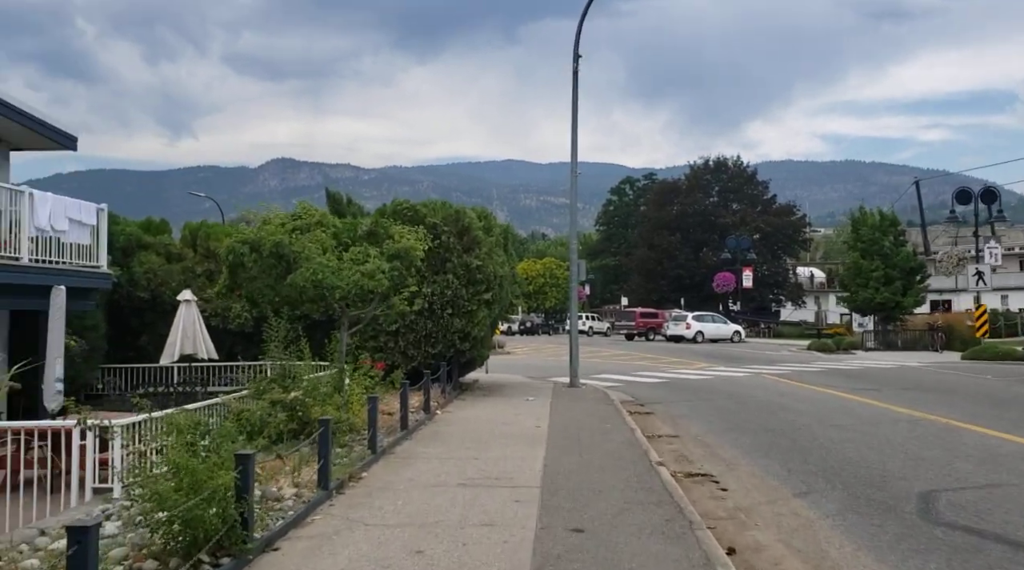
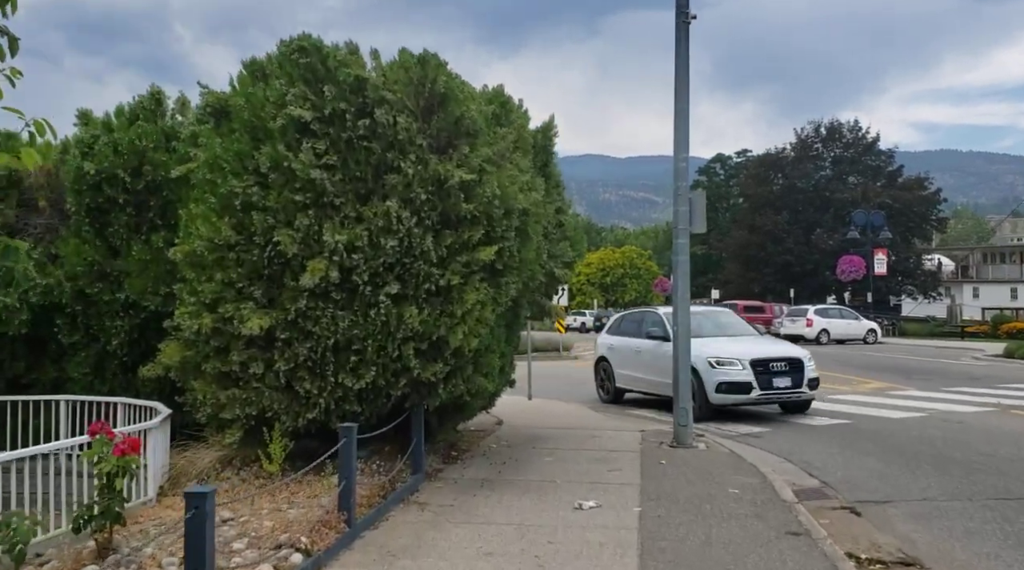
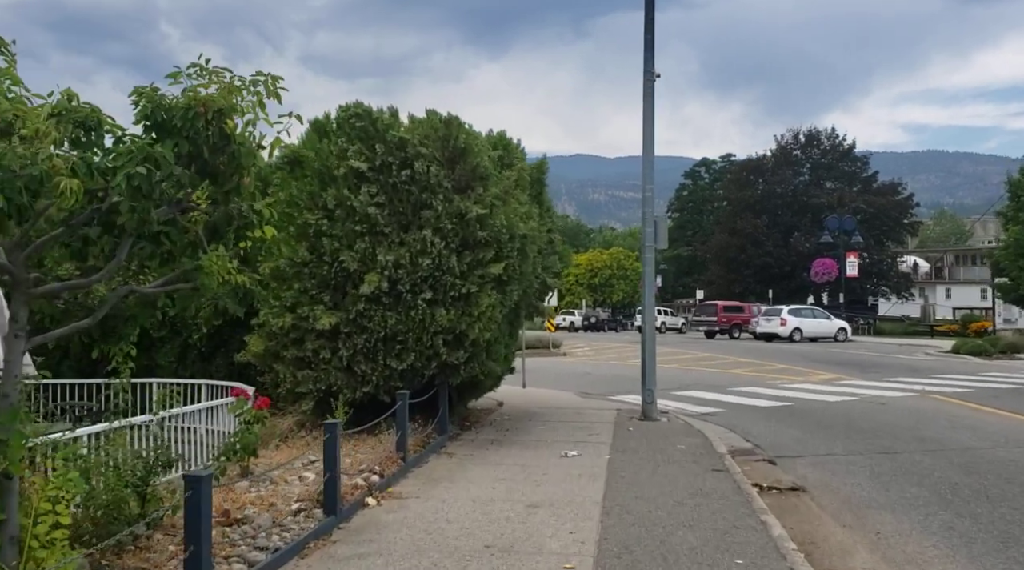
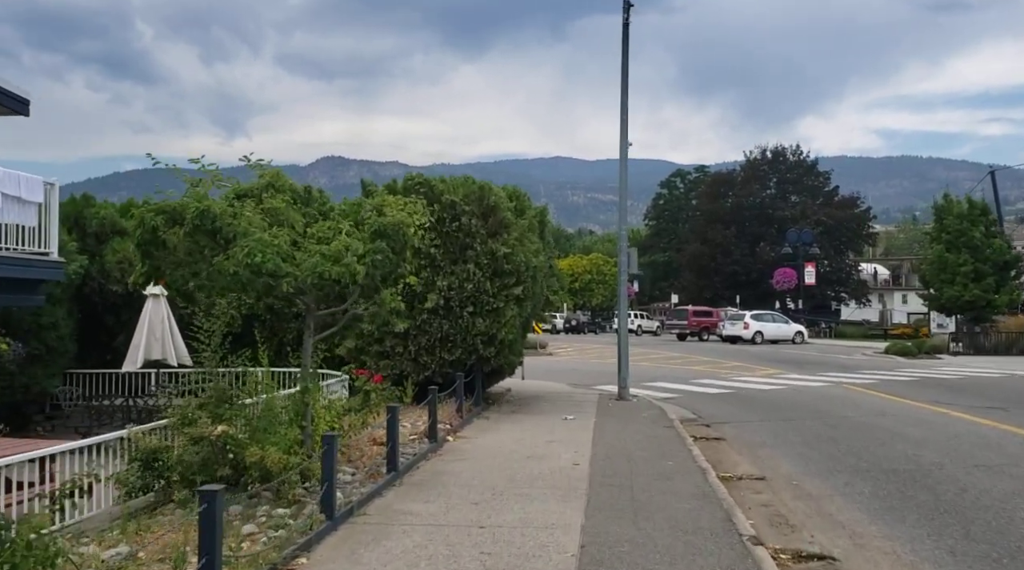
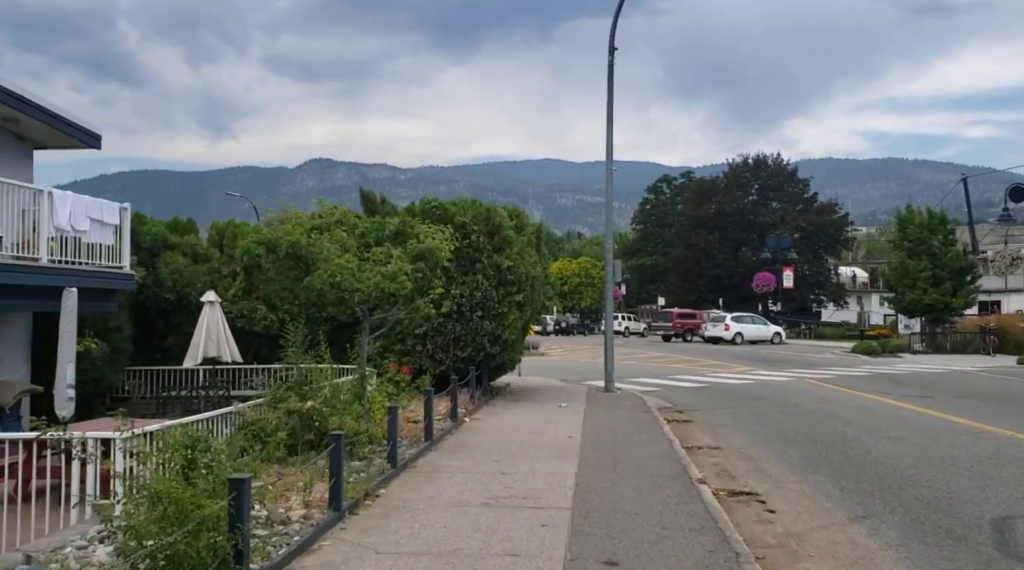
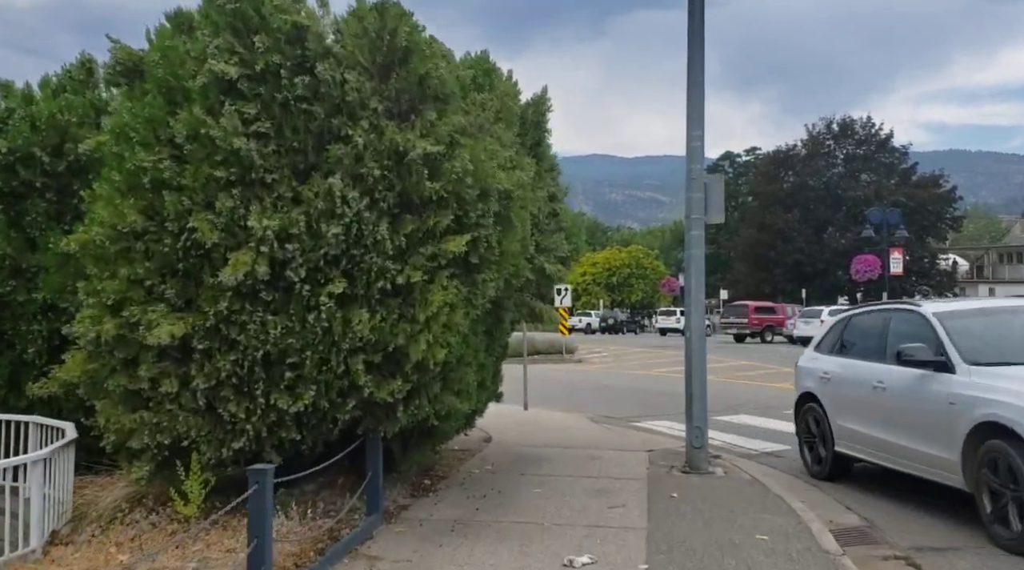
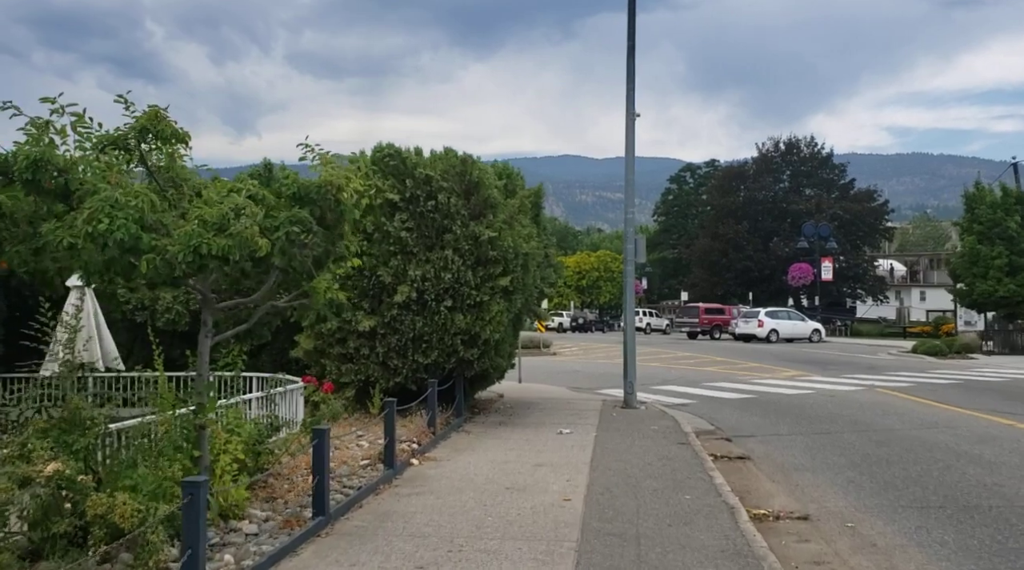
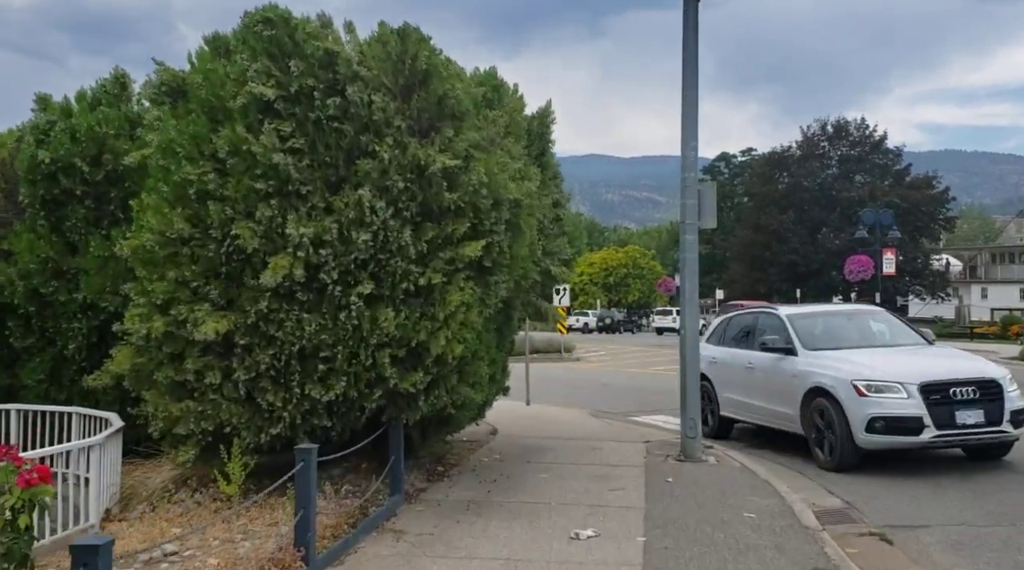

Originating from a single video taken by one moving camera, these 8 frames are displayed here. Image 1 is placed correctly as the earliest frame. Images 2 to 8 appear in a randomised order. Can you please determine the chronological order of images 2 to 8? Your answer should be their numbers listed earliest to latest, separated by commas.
5, 4, 7, 3, 2, 8, 6
